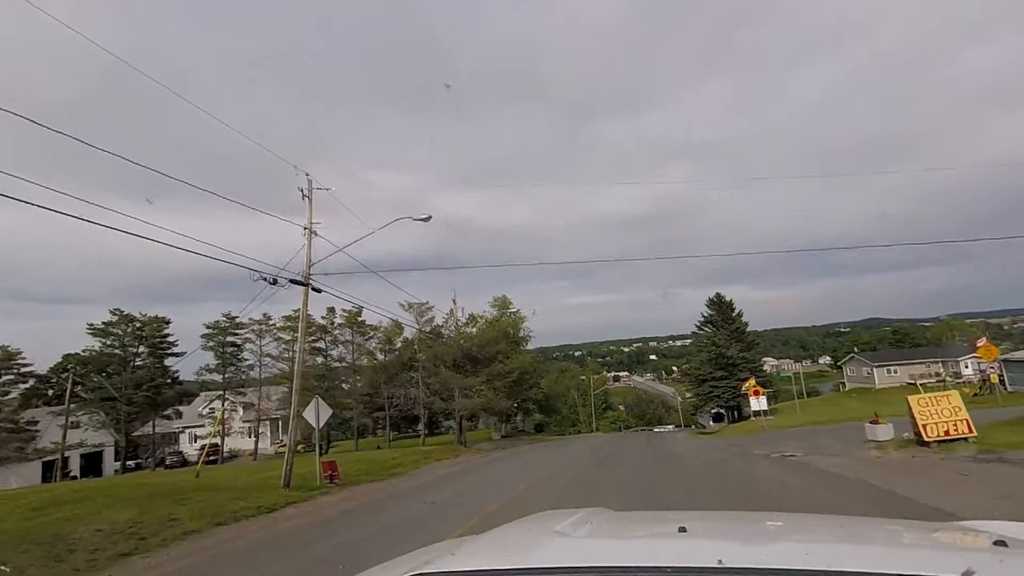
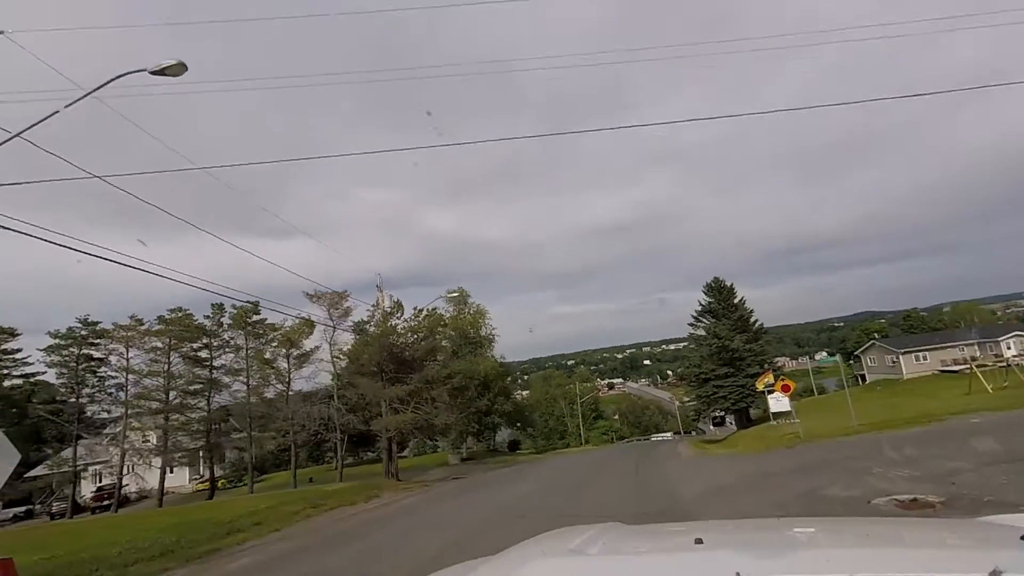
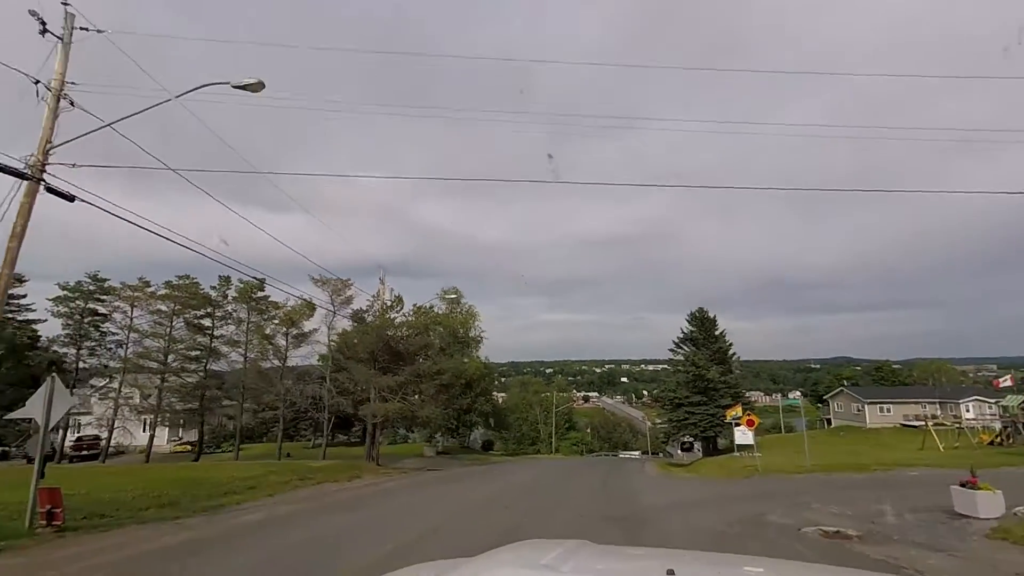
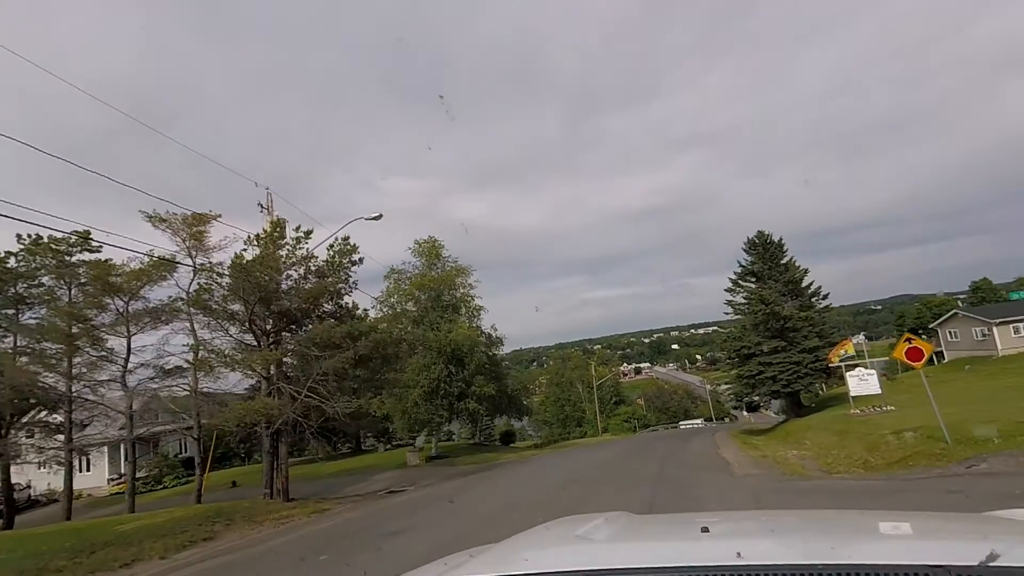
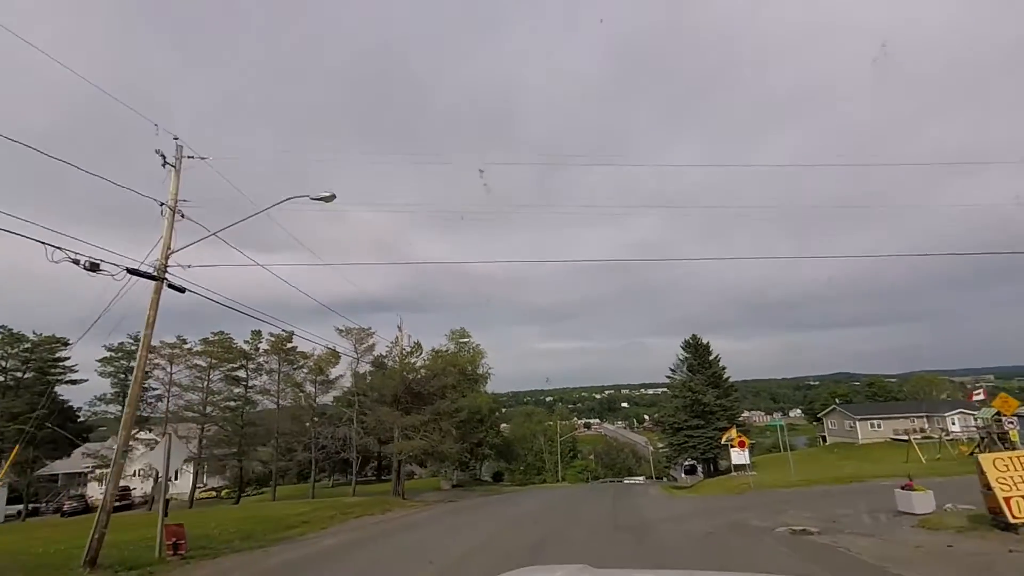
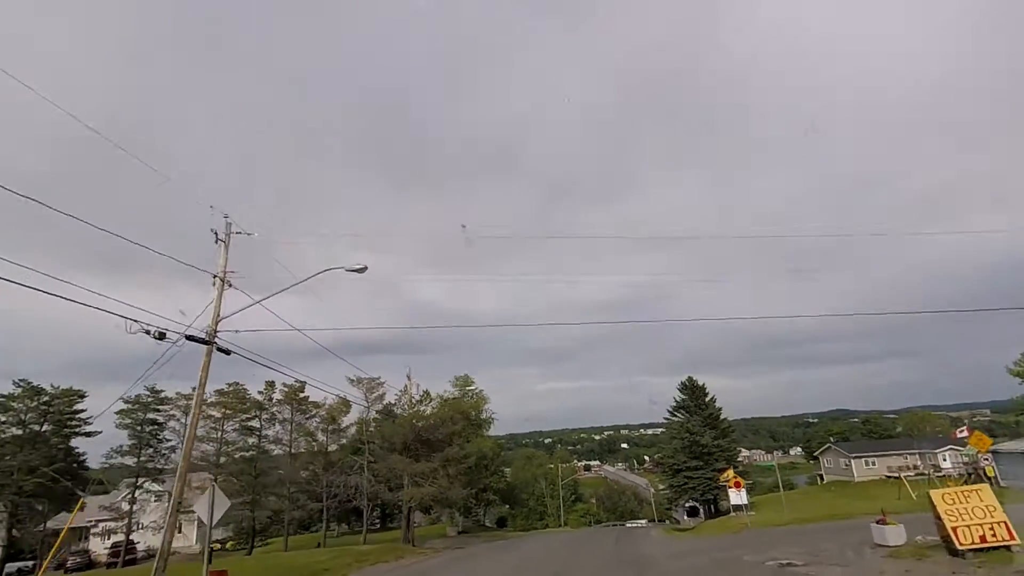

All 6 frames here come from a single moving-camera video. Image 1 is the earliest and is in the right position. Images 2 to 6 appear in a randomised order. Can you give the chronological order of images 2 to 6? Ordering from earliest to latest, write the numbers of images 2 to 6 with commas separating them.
6, 5, 3, 2, 4
